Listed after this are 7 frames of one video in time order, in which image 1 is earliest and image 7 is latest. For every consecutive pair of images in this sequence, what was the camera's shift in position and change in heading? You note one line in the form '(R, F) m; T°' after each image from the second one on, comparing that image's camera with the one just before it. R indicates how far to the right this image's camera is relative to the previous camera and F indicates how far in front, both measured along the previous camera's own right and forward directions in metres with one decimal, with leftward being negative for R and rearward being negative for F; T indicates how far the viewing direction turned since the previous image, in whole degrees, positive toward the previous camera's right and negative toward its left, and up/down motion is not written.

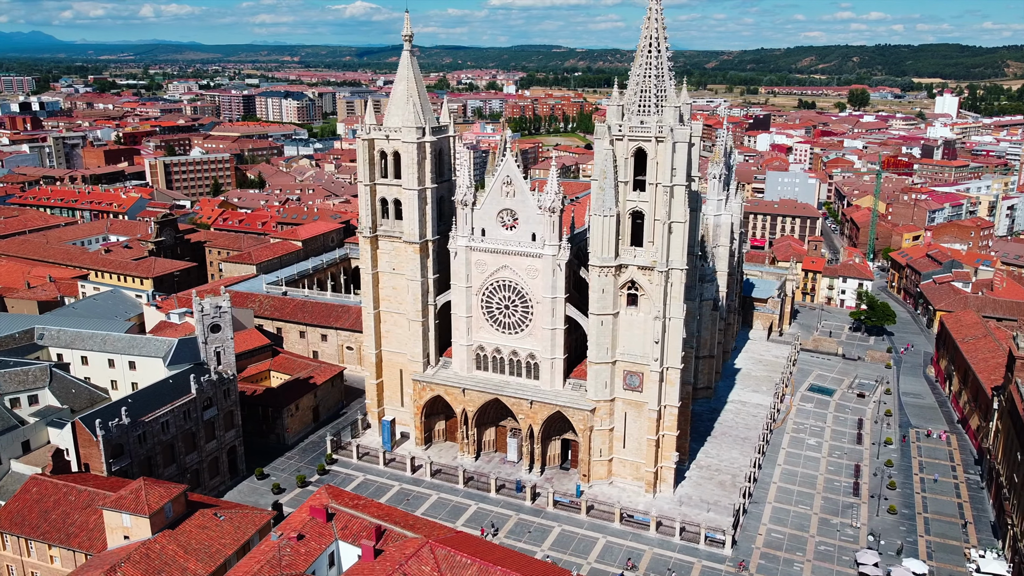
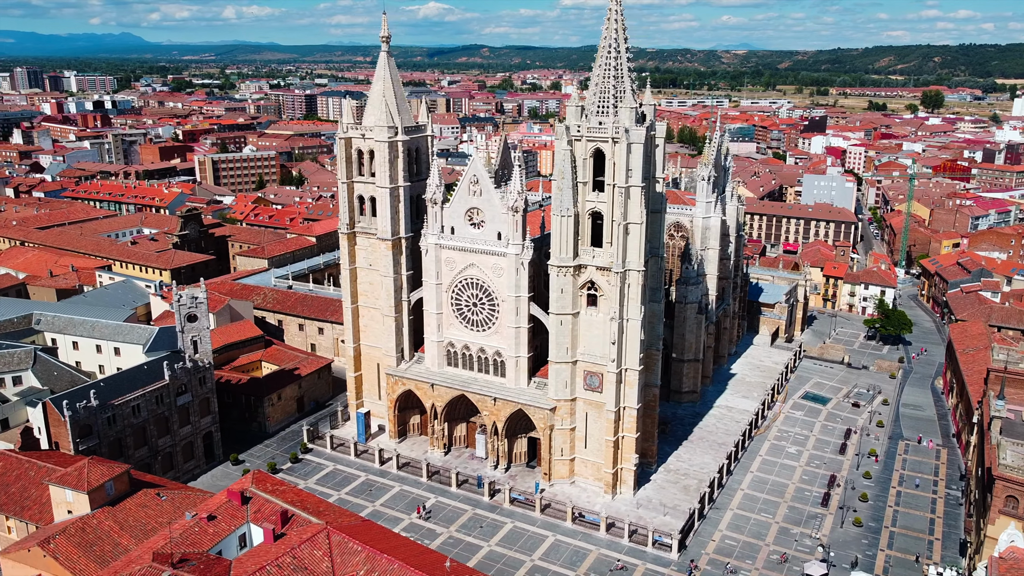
(+6.8, -0.3) m; -5°
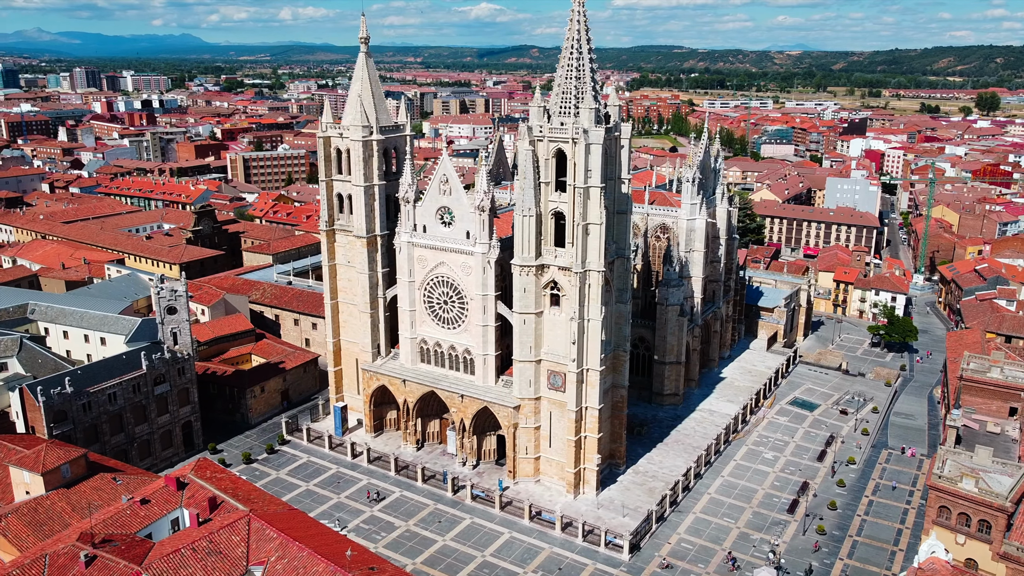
(+5.4, -0.3) m; -3°
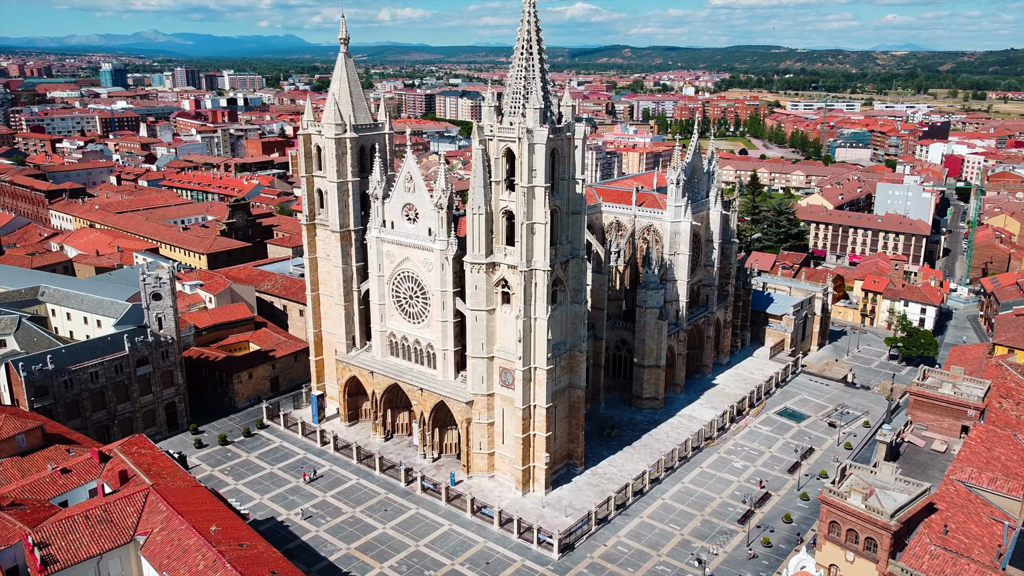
(+8.8, -0.2) m; -6°
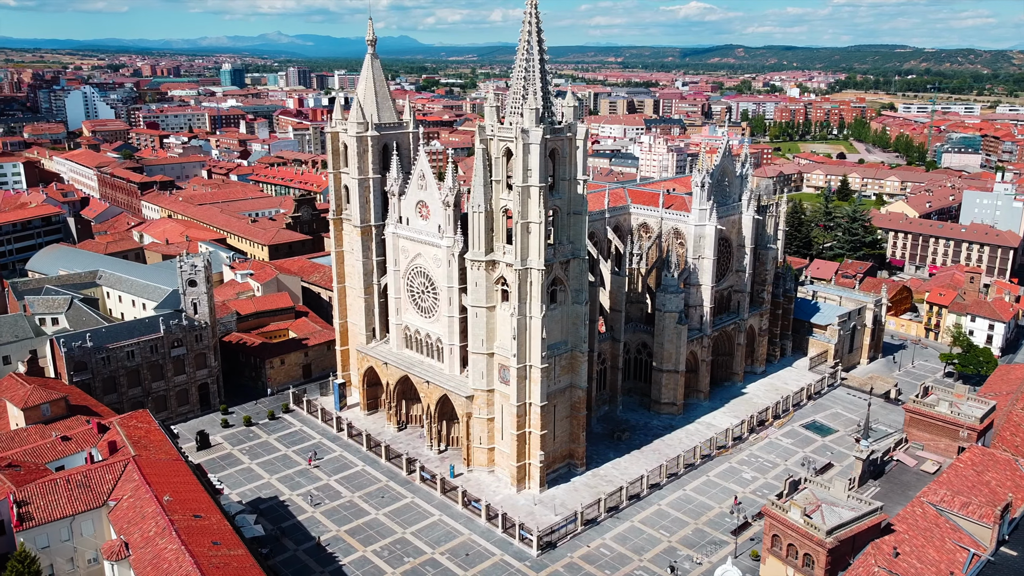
(+6.8, -0.2) m; -7°
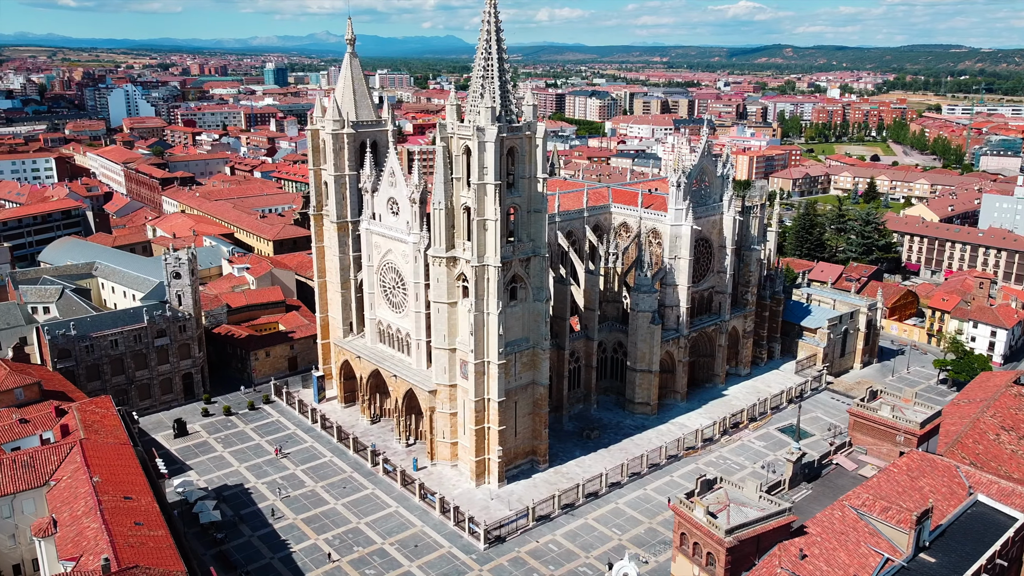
(+5.4, -0.4) m; -3°
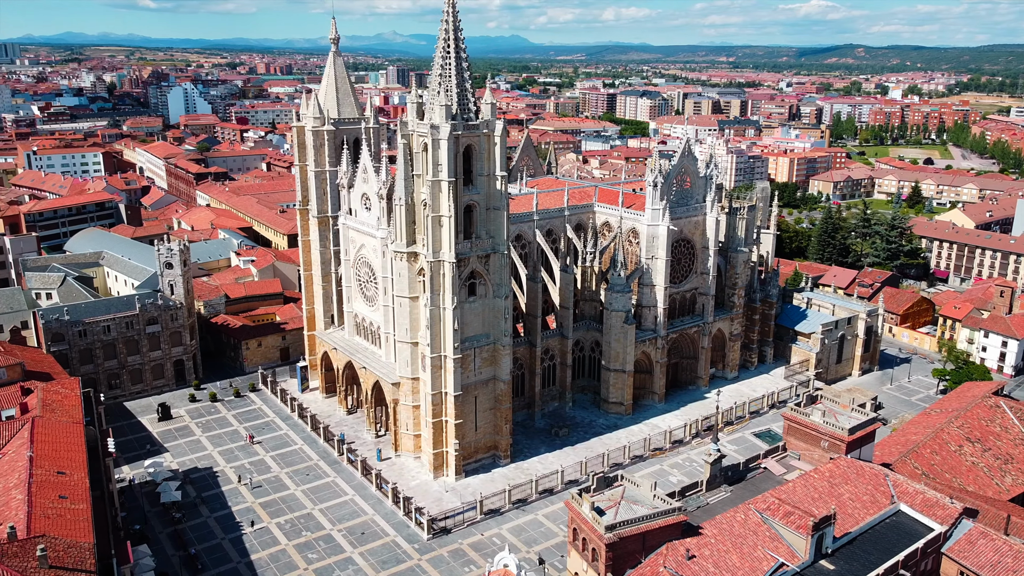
(+6.8, -0.3) m; -4°
